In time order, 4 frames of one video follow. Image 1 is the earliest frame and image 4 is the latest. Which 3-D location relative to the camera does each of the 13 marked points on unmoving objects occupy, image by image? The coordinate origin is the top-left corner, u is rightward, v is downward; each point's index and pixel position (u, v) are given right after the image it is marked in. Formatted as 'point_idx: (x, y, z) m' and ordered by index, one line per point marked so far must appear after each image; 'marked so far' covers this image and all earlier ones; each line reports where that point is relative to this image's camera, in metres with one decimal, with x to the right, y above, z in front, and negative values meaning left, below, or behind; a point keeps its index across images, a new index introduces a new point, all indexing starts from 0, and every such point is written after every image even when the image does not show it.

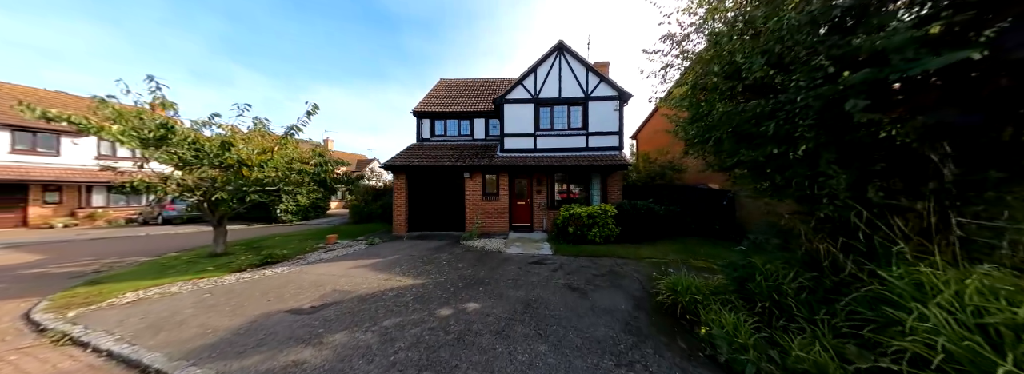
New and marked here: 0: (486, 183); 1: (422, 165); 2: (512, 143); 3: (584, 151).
0: (-1.1, +0.2, +9.8) m
1: (-3.5, +0.9, +9.4) m
2: (0.0, +1.9, +10.3) m
3: (+3.0, +1.5, +10.0) m
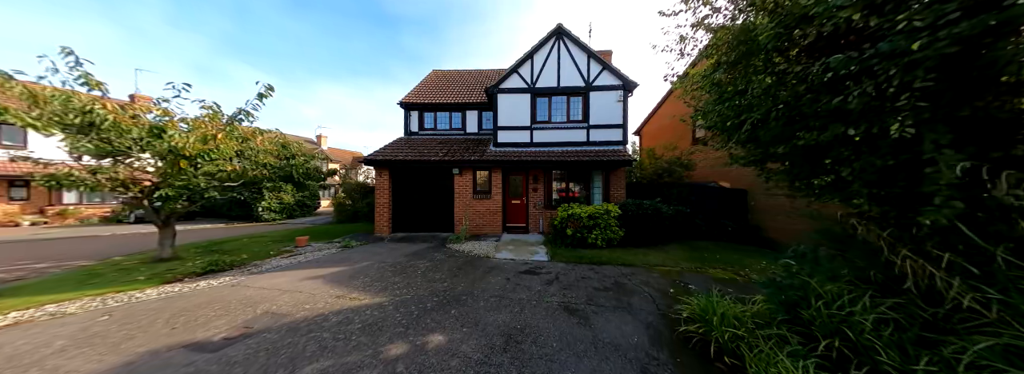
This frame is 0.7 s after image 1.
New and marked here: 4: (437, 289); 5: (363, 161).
0: (-1.3, +0.3, +8.9) m
1: (-3.8, +1.0, +8.6) m
2: (-0.2, +2.0, +9.5) m
3: (+2.8, +1.6, +9.2) m
4: (-1.2, -1.6, +3.8) m
5: (-5.7, +1.0, +9.0) m
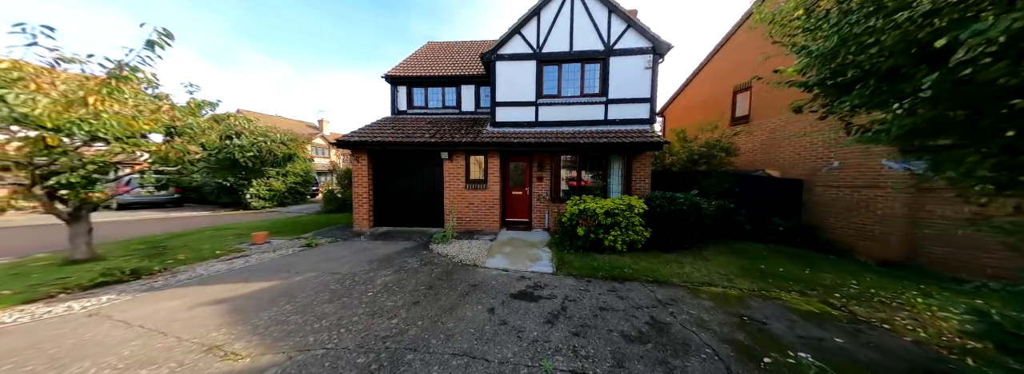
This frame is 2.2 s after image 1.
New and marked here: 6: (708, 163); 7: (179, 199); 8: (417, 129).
0: (-1.3, +0.7, +7.5) m
1: (-3.8, +1.4, +7.2) m
2: (-0.2, +2.4, +7.9) m
3: (+2.8, +2.0, +7.5) m
4: (-1.4, -1.5, +2.4) m
5: (-5.7, +1.4, +7.6) m
6: (+5.9, +0.7, +7.2) m
7: (-18.9, -0.7, +13.6) m
8: (-3.2, +2.0, +8.1) m
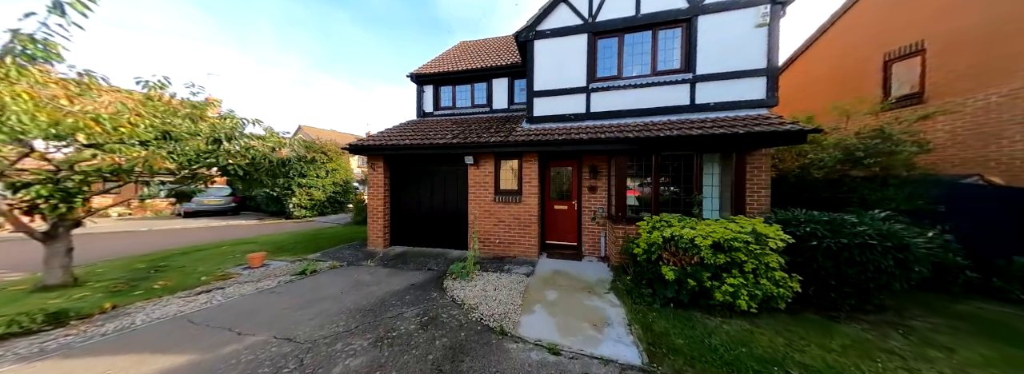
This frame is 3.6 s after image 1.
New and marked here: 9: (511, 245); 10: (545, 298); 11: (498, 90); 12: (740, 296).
0: (-0.2, +0.3, +5.8) m
1: (-2.7, +1.0, +5.9) m
2: (+0.9, +2.1, +6.1) m
3: (+3.8, +1.7, +5.3) m
4: (-1.1, -1.6, +0.8) m
5: (-4.5, +1.1, +6.7) m
6: (+6.9, +0.4, +4.5) m
7: (-16.7, -1.3, +14.5) m
8: (-2.0, +1.6, +6.8) m
9: (0.0, -1.4, +5.7) m
10: (+0.5, -1.8, +3.8) m
11: (-0.4, +3.3, +8.0) m
12: (+3.2, -1.5, +3.3) m
